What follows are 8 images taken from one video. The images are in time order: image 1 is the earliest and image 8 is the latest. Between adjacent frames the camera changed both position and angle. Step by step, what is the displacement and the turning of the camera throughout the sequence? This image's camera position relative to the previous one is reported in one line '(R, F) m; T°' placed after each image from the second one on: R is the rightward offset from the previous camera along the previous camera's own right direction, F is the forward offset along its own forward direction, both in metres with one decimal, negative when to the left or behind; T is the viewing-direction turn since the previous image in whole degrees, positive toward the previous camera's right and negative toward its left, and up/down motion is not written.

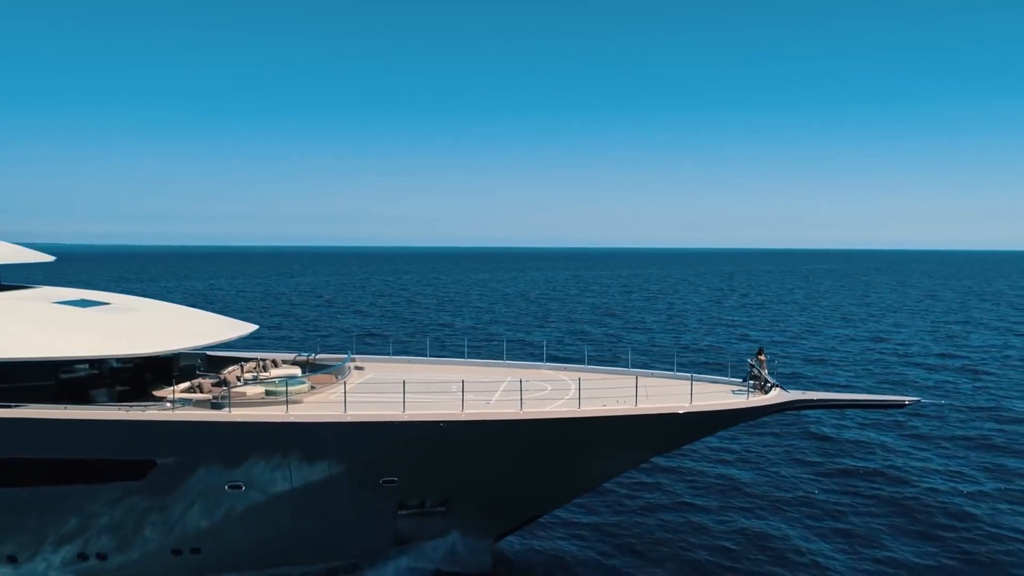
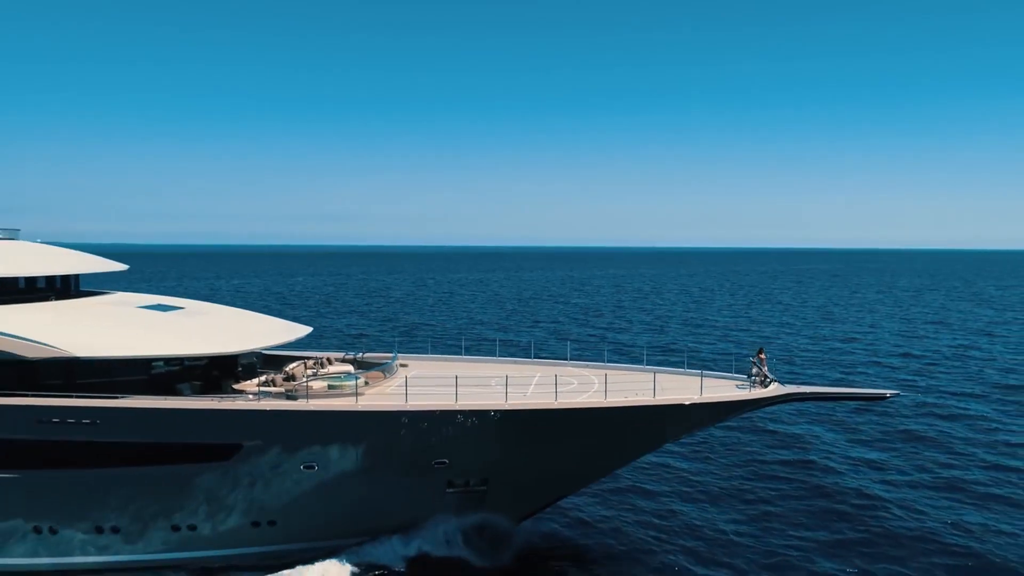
(-0.1, -1.4) m; -2°
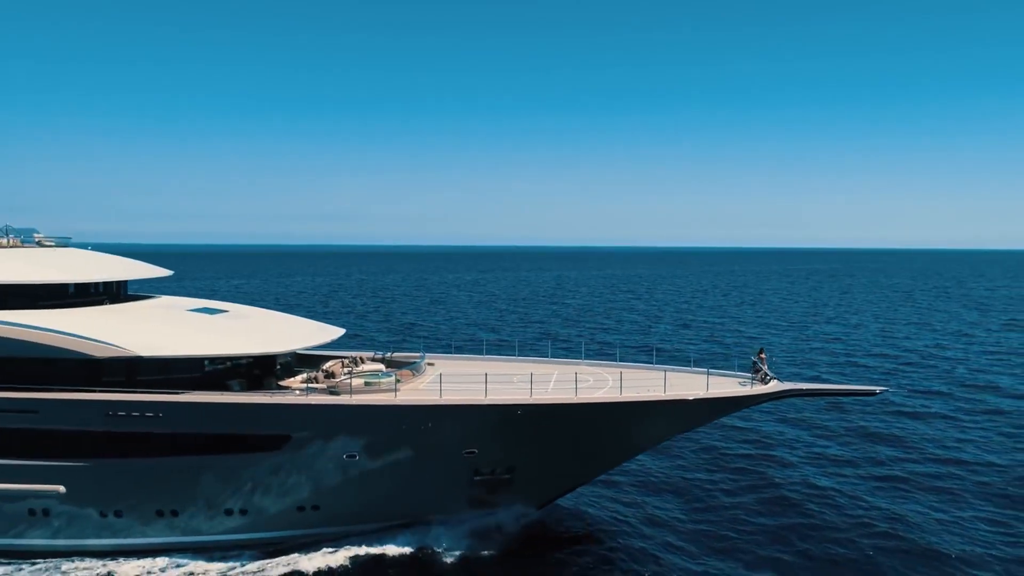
(-0.5, -1.1) m; 0°
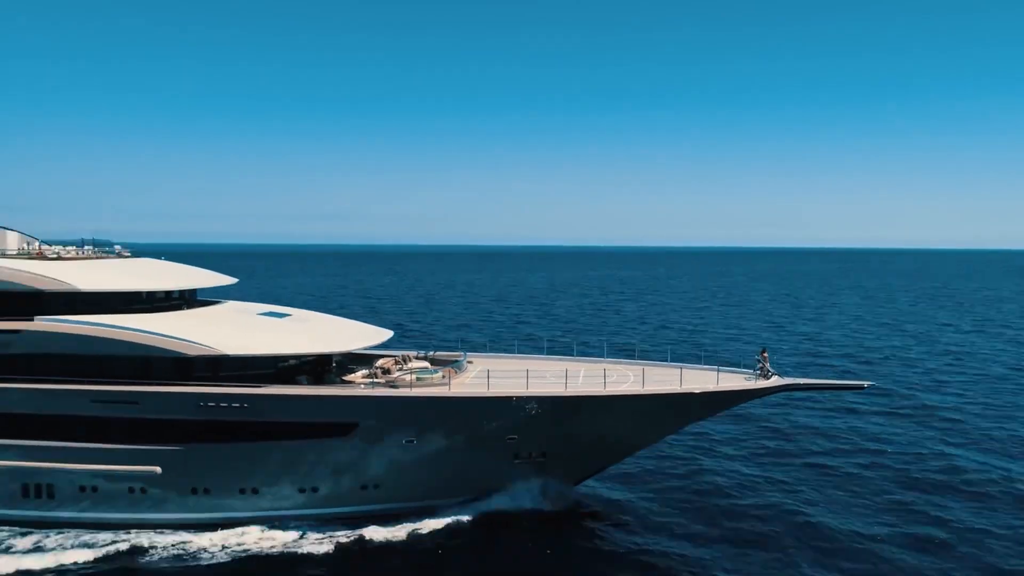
(-0.8, -1.9) m; 0°
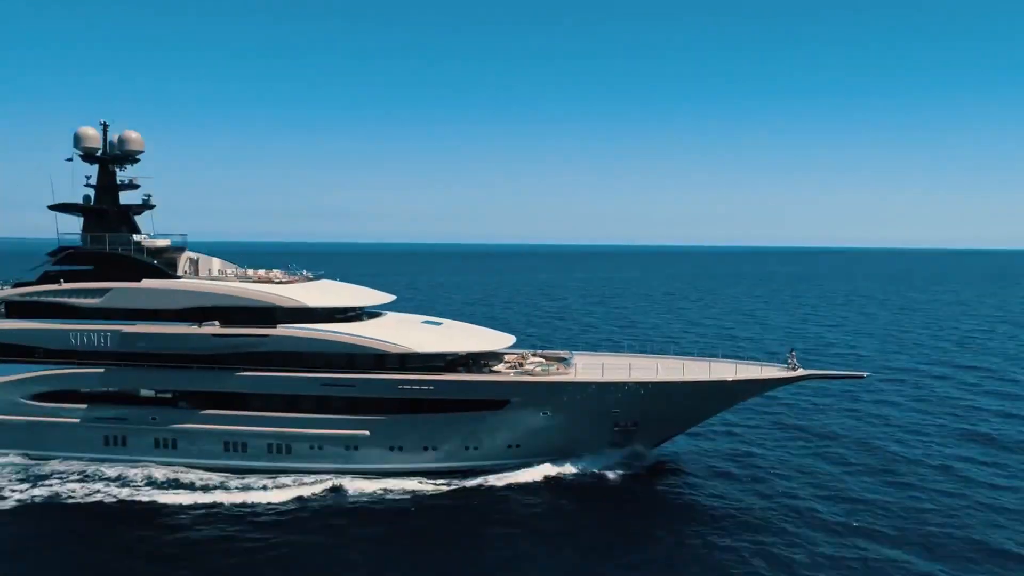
(-3.3, -6.0) m; 0°
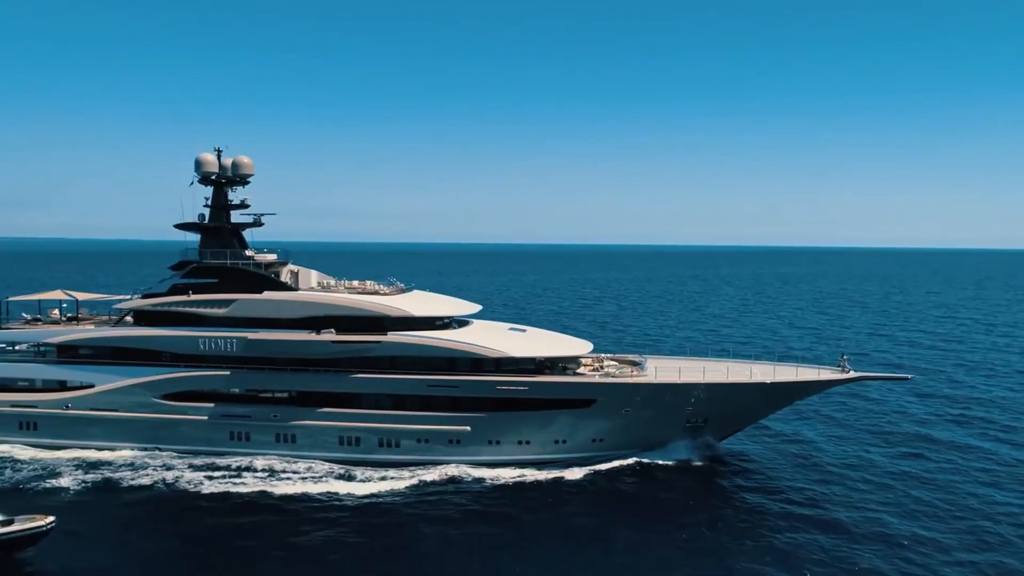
(-3.0, -2.5) m; 0°
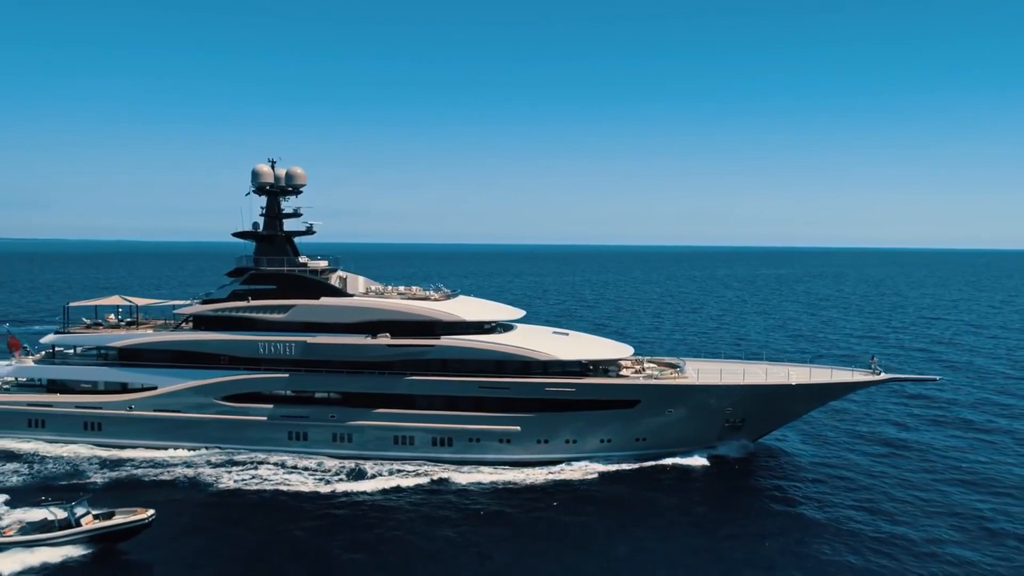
(-1.8, -1.1) m; 0°
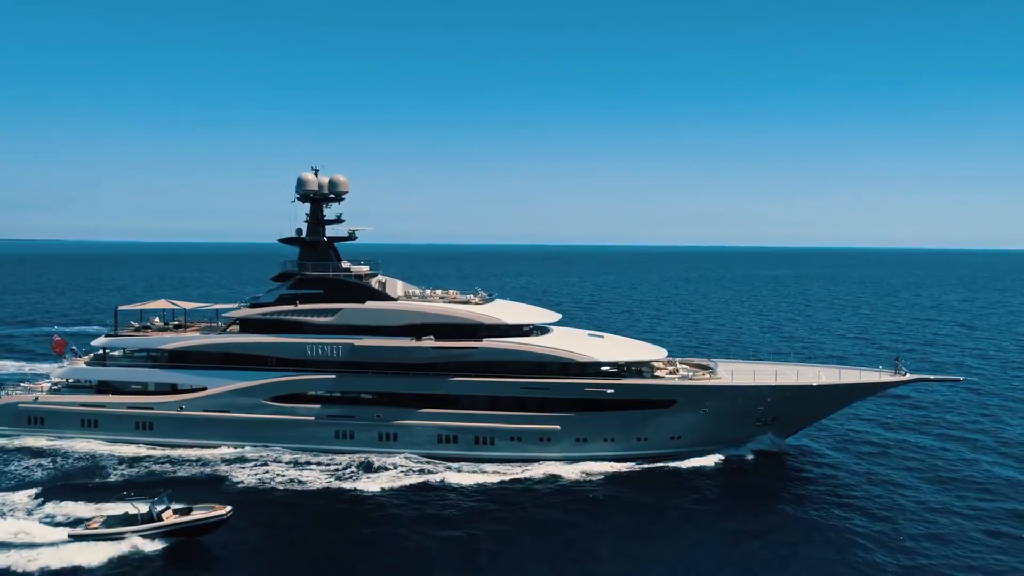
(-1.6, -0.9) m; 0°
